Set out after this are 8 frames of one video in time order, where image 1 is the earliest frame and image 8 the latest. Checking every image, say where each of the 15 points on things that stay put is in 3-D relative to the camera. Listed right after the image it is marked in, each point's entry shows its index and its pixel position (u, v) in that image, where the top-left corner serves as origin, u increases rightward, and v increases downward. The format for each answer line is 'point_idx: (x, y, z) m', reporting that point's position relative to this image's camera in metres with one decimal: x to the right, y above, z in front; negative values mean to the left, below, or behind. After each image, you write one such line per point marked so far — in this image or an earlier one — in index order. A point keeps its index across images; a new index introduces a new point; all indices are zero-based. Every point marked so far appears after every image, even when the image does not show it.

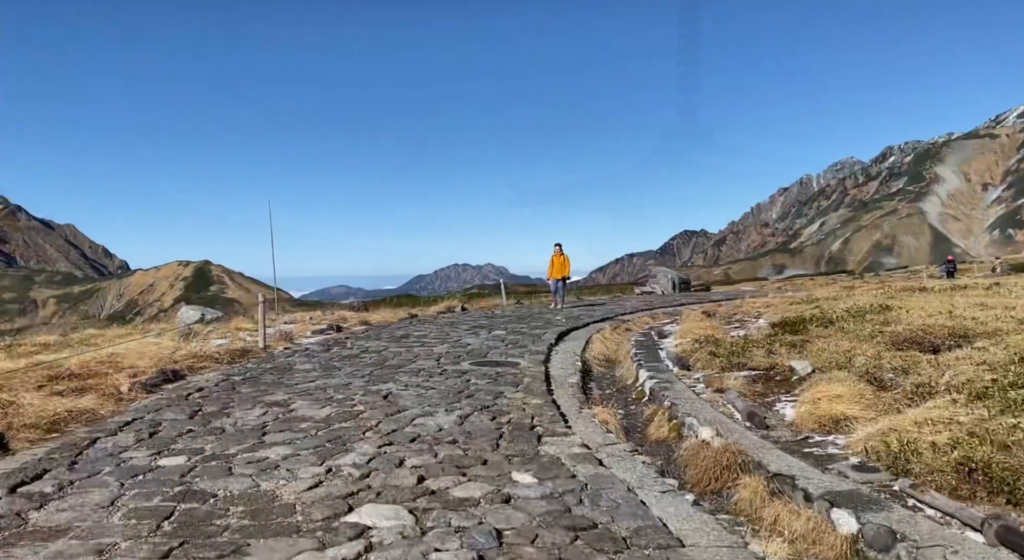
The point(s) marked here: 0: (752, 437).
0: (+2.1, -1.4, +7.4) m
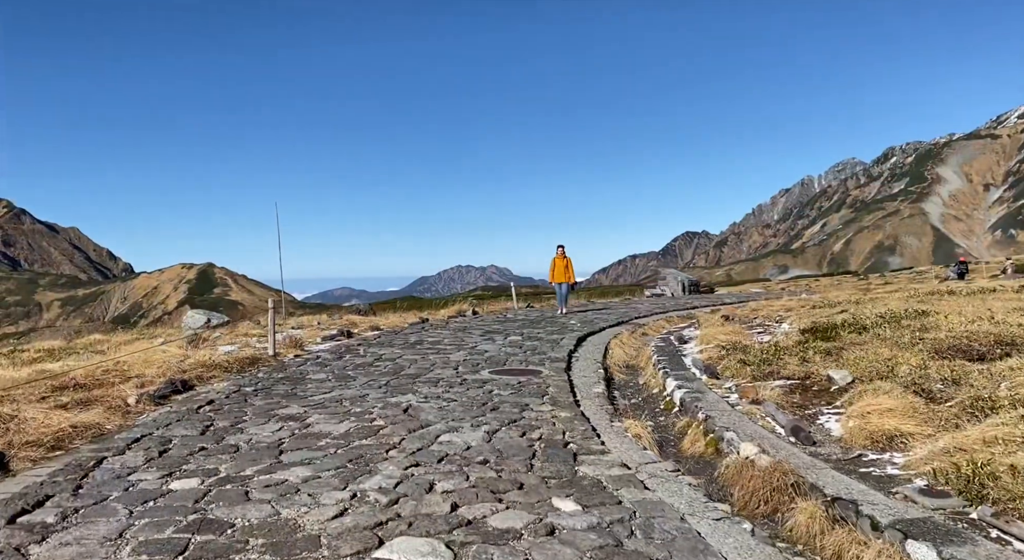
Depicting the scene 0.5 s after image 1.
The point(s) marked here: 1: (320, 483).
0: (+2.4, -1.5, +7.0) m
1: (-1.4, -1.4, +5.9) m
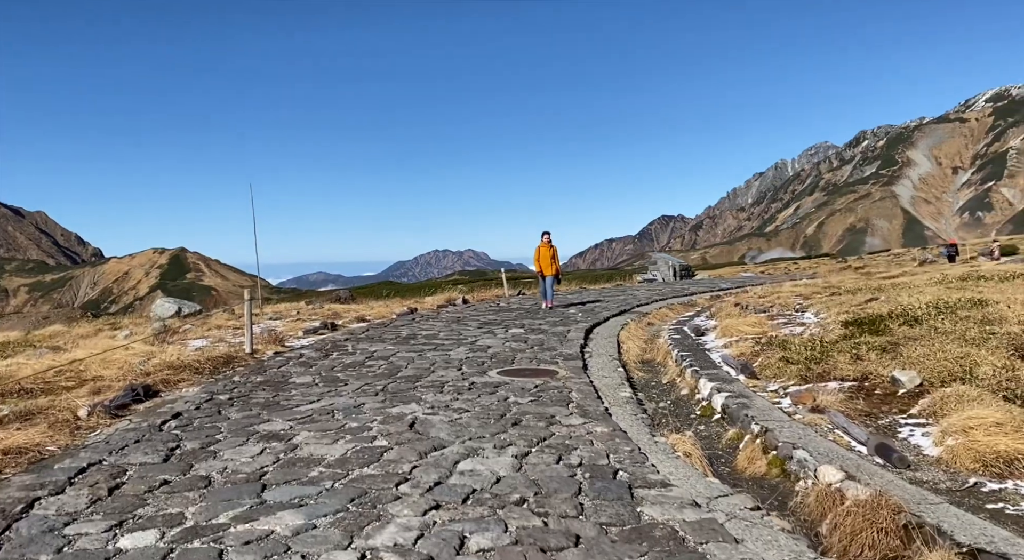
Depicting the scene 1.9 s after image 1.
0: (+2.6, -1.4, +5.7) m
1: (-1.1, -1.4, +4.6) m
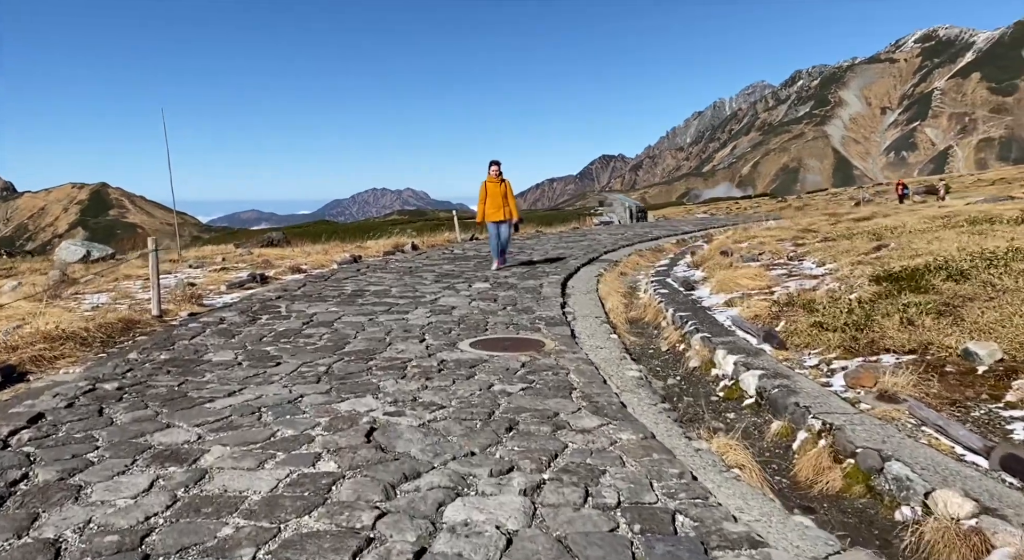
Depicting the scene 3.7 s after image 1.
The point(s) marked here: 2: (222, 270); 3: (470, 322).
0: (+2.7, -1.2, +4.1) m
1: (-0.9, -1.3, +2.7) m
2: (-5.4, +0.2, +15.5) m
3: (-0.5, -0.5, +9.5) m
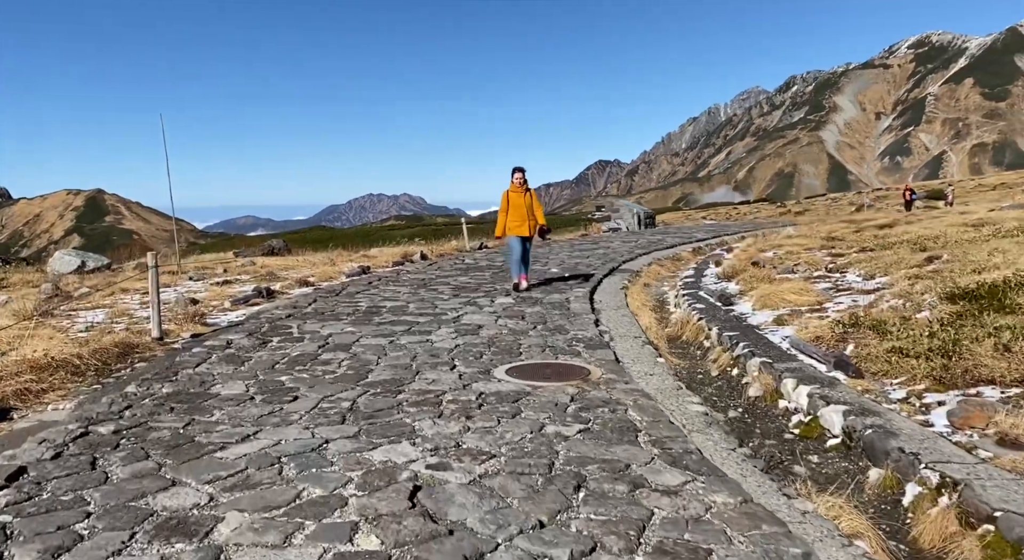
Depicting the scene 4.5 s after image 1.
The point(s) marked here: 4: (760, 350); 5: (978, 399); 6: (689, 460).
0: (+3.1, -1.3, +3.2) m
1: (-0.5, -1.5, +1.8) m
2: (-5.0, -0.1, +14.7) m
3: (-0.1, -0.7, +8.7) m
4: (+2.5, -0.7, +8.4) m
5: (+3.3, -0.9, +5.9) m
6: (+1.0, -1.1, +5.0) m
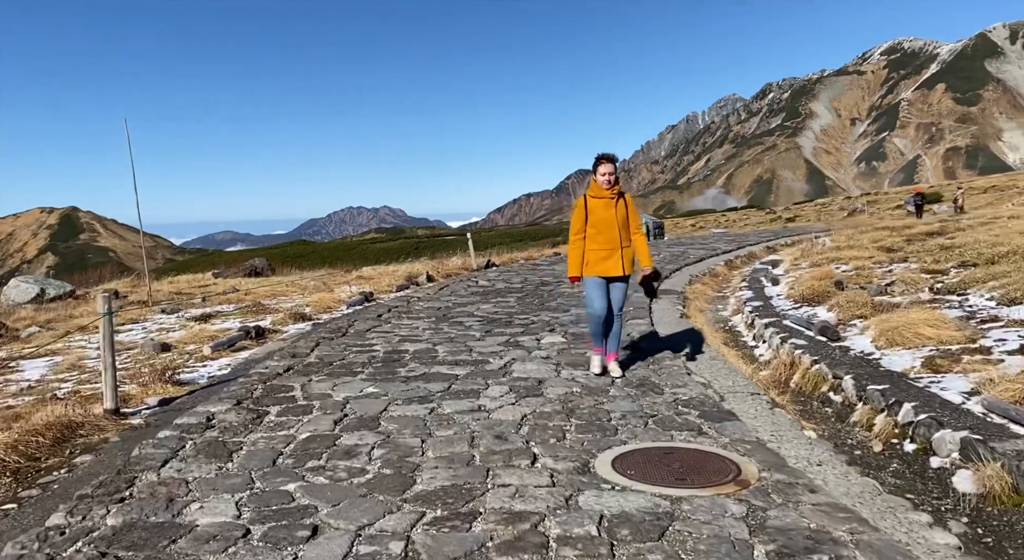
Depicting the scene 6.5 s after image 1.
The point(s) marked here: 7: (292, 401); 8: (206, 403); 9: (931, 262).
0: (+3.9, -1.6, +1.0) m
1: (+0.3, -1.7, -0.5) m
2: (-4.5, -0.6, +12.2) m
3: (+0.5, -1.0, +6.3) m
4: (+3.1, -1.0, +6.1) m
5: (+4.0, -1.1, +3.7) m
6: (+1.8, -1.3, +2.7) m
7: (-1.8, -1.0, +6.8) m
8: (-2.5, -1.0, +6.8) m
9: (+7.2, +0.4, +14.3) m
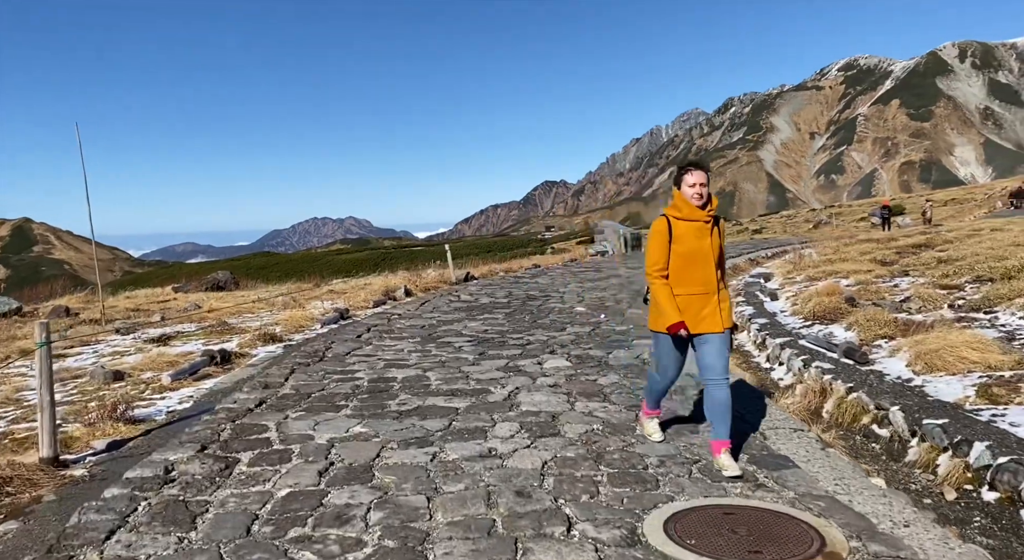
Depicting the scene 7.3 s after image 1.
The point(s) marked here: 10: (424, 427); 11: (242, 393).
0: (+4.2, -1.6, +0.2) m
1: (+0.7, -1.8, -1.5) m
2: (-4.6, -0.8, +11.1) m
3: (+0.7, -1.1, +5.4) m
4: (+3.2, -1.1, +5.3) m
5: (+4.2, -1.2, +2.9) m
6: (+2.0, -1.4, +1.8) m
7: (-1.7, -1.1, +5.8) m
8: (-2.4, -1.2, +5.8) m
9: (+7.0, +0.1, +13.7) m
10: (-0.7, -1.1, +6.2) m
11: (-2.4, -1.0, +7.4) m
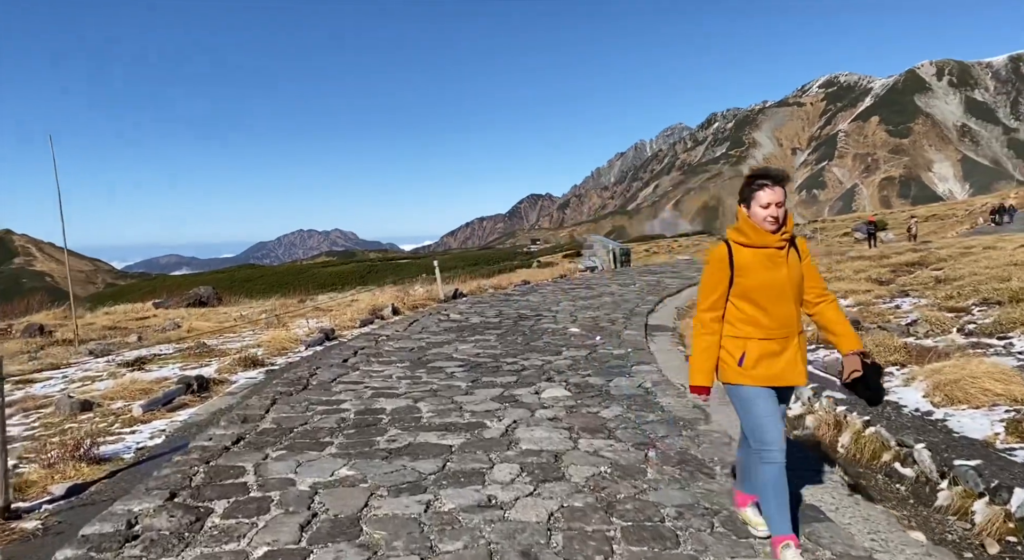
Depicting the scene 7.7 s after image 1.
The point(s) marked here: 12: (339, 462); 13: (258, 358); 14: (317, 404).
0: (+4.3, -1.7, -0.3) m
1: (+0.8, -1.9, -2.0) m
2: (-4.7, -1.0, +10.5) m
3: (+0.7, -1.3, +4.9) m
4: (+3.3, -1.3, +4.8) m
5: (+4.3, -1.4, +2.4) m
6: (+2.1, -1.6, +1.3) m
7: (-1.7, -1.3, +5.2) m
8: (-2.4, -1.3, +5.2) m
9: (+6.8, -0.2, +13.3) m
10: (-0.7, -1.3, +5.7) m
11: (-2.4, -1.2, +6.9) m
12: (-1.2, -1.3, +5.9) m
13: (-3.1, -1.0, +10.3) m
14: (-1.8, -1.1, +7.6) m
